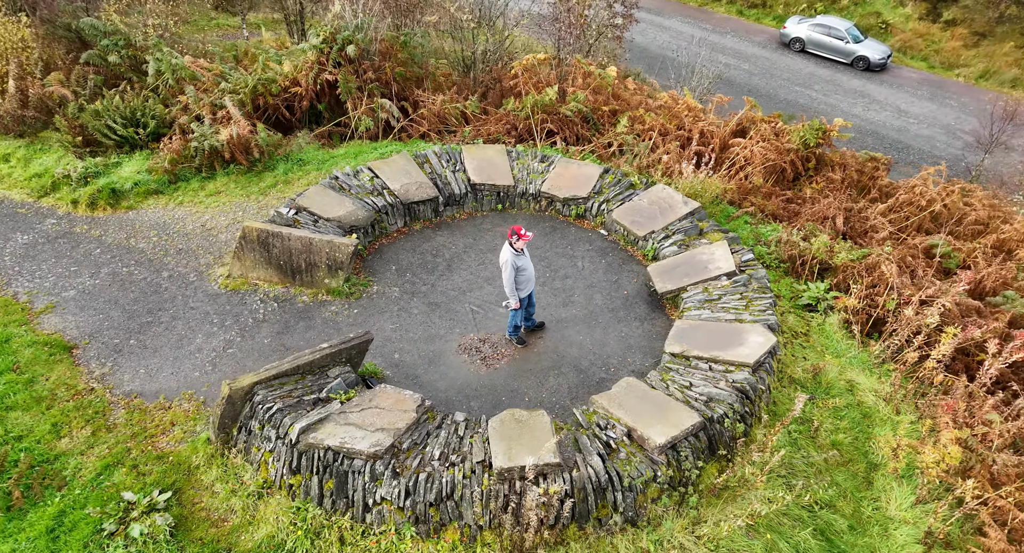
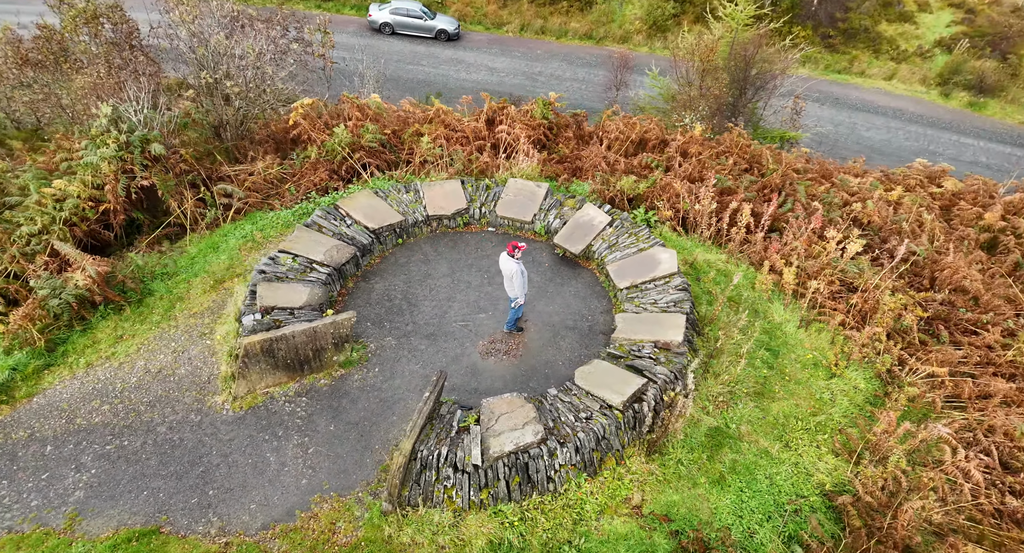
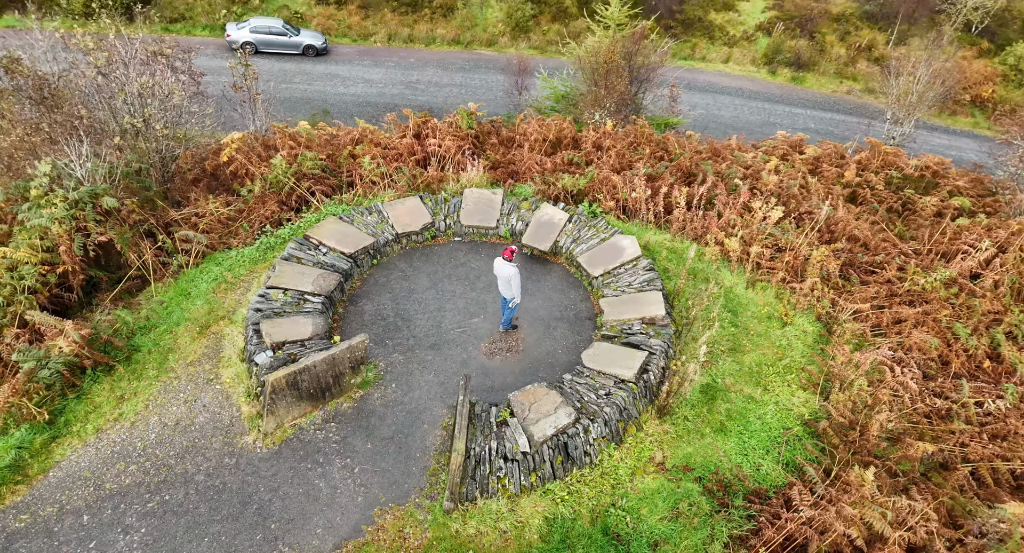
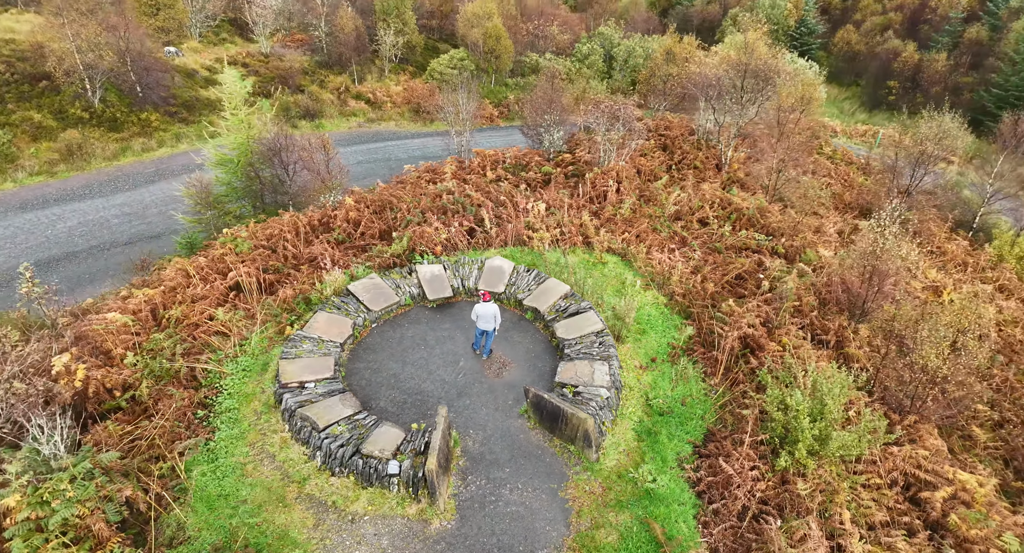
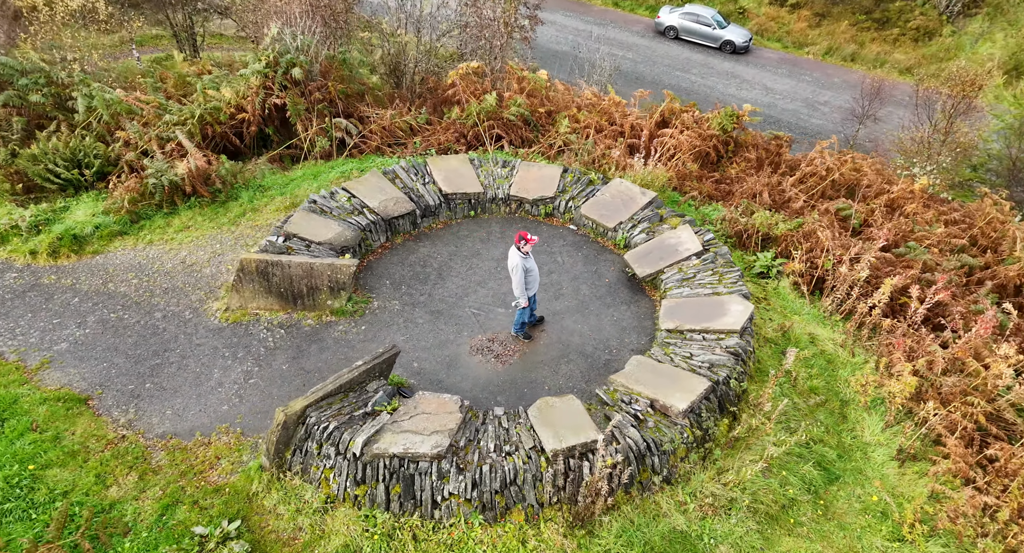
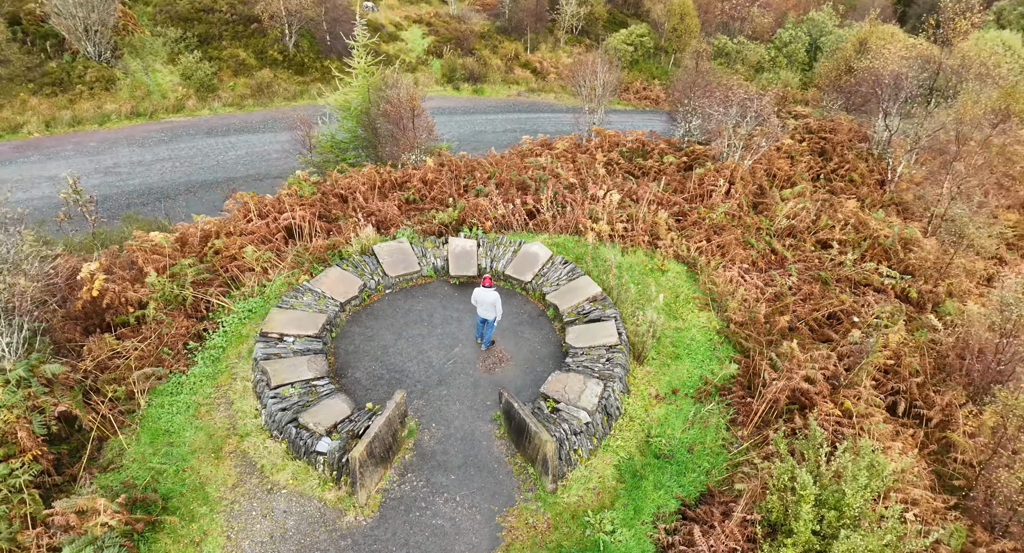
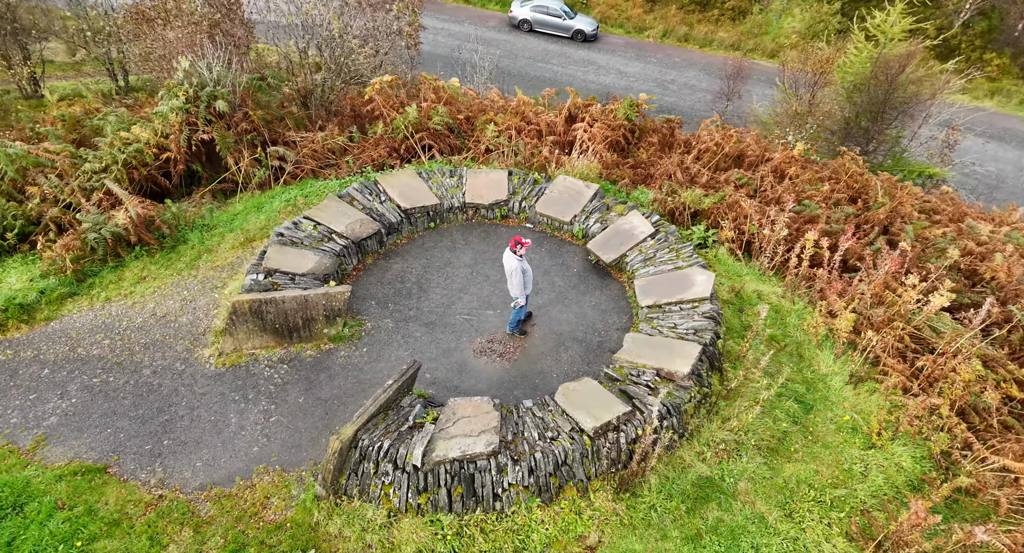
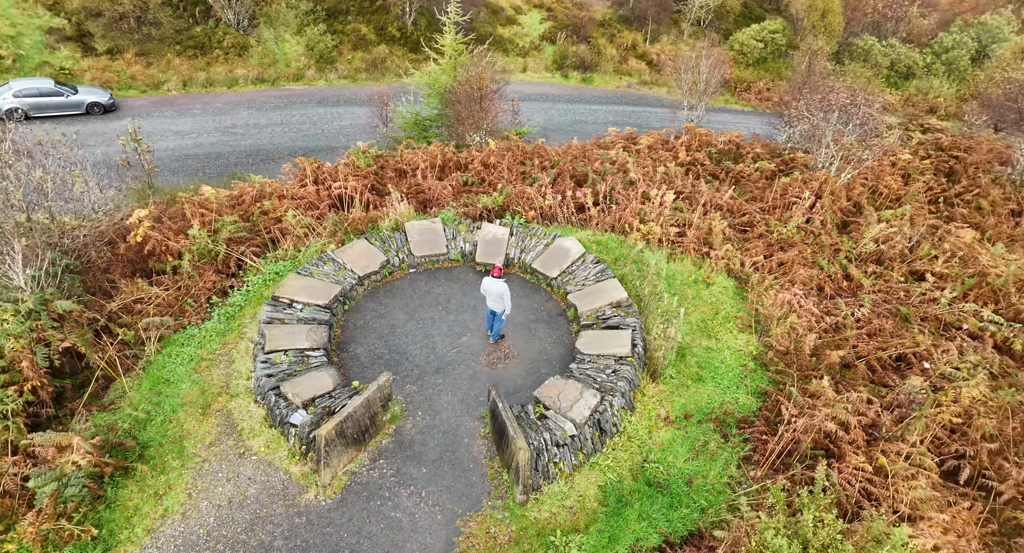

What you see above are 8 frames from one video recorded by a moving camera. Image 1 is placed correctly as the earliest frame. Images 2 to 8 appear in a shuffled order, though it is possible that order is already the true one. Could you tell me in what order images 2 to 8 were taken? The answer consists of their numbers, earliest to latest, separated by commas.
5, 7, 2, 3, 8, 6, 4
